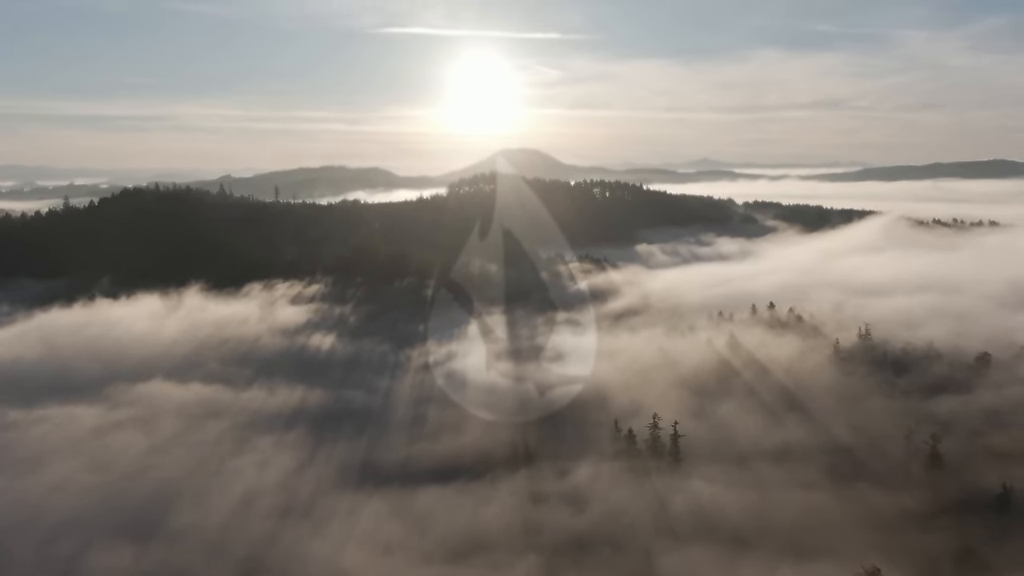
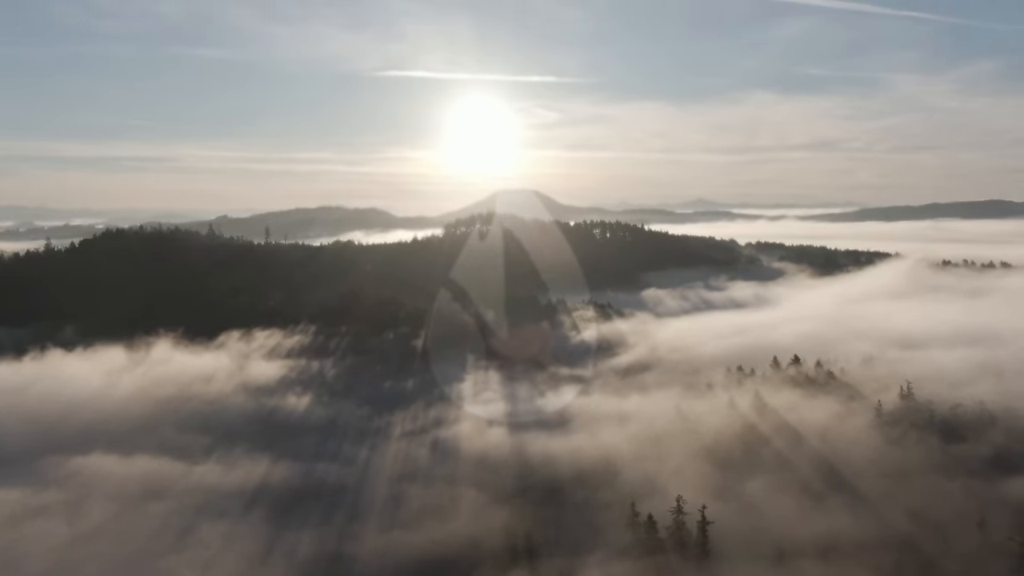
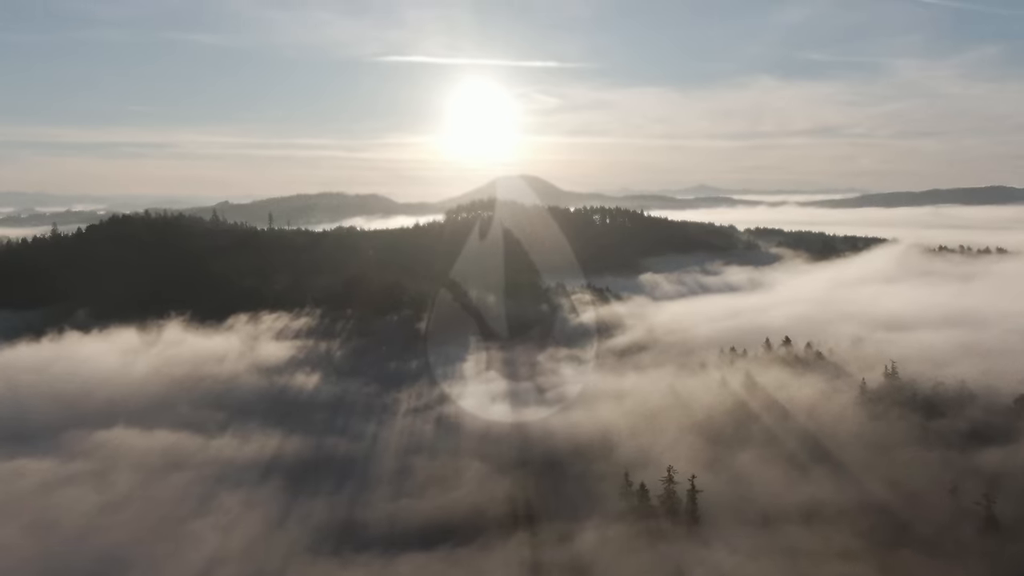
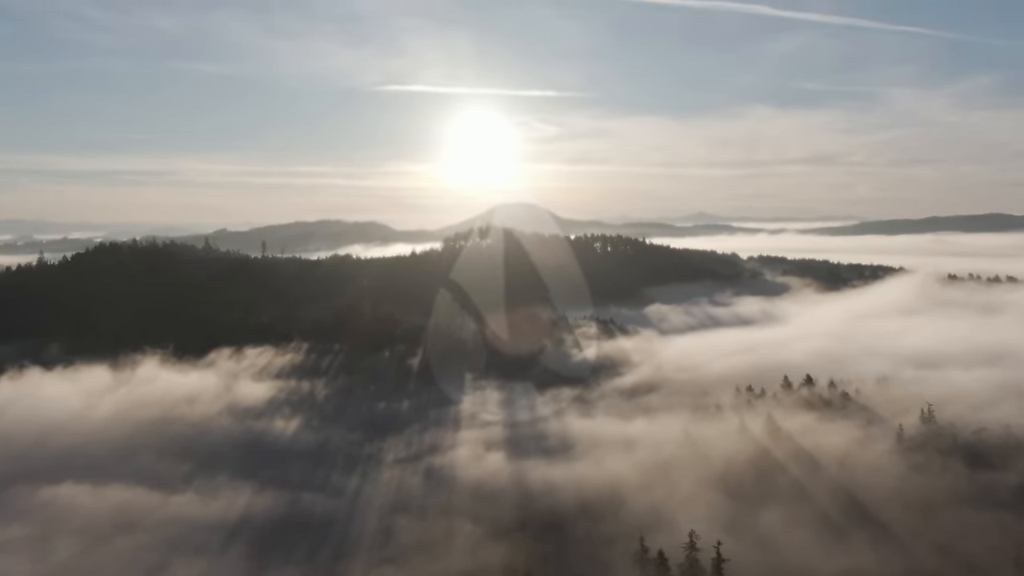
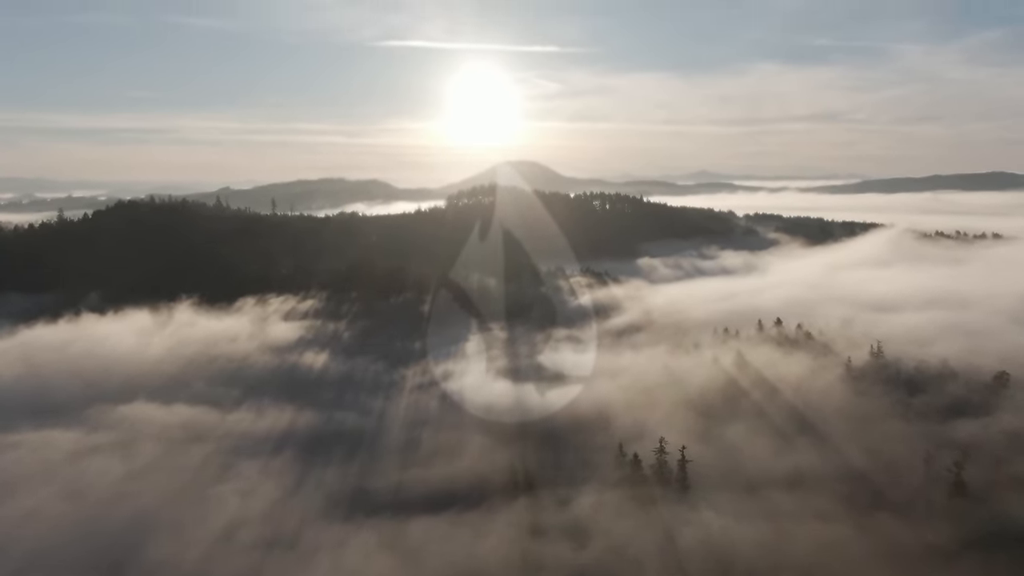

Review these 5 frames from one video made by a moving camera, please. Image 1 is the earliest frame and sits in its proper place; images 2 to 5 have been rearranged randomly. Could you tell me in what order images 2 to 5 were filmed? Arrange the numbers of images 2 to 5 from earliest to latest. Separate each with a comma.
5, 3, 2, 4
